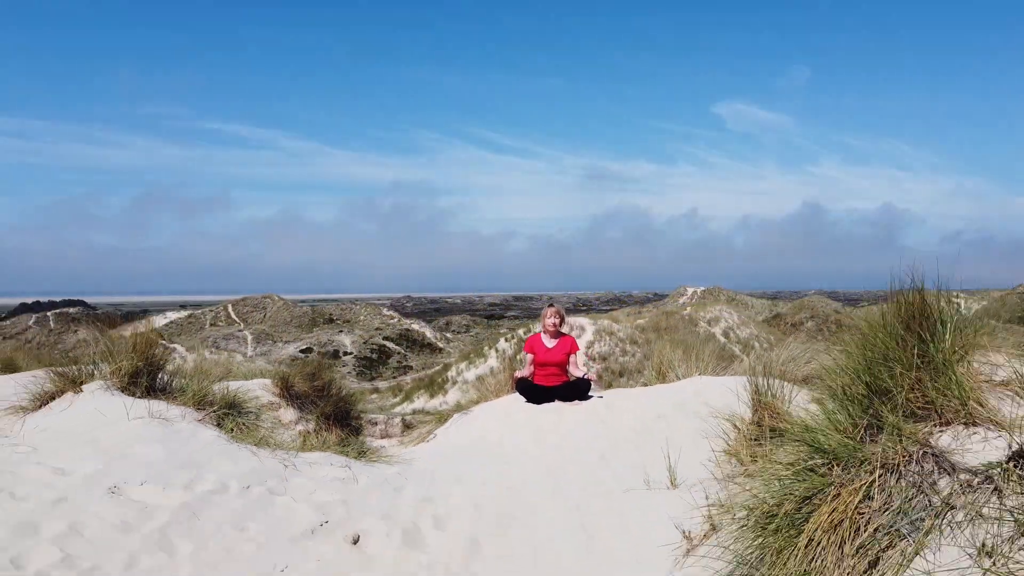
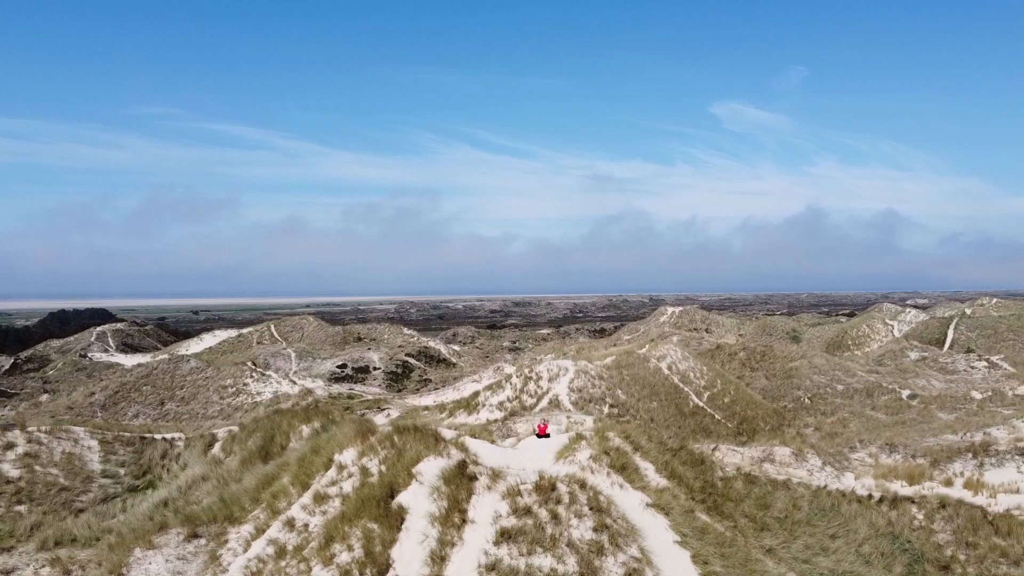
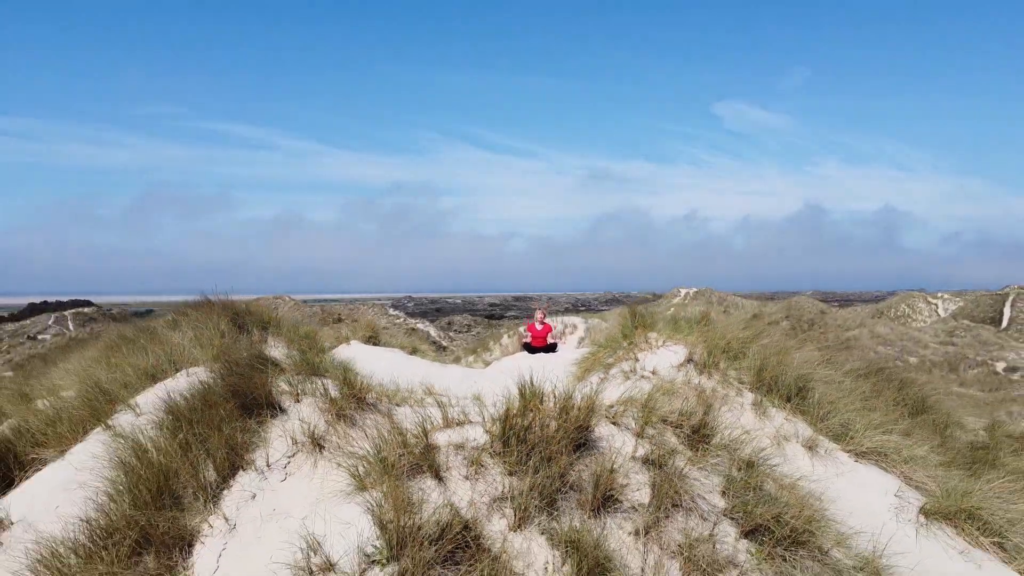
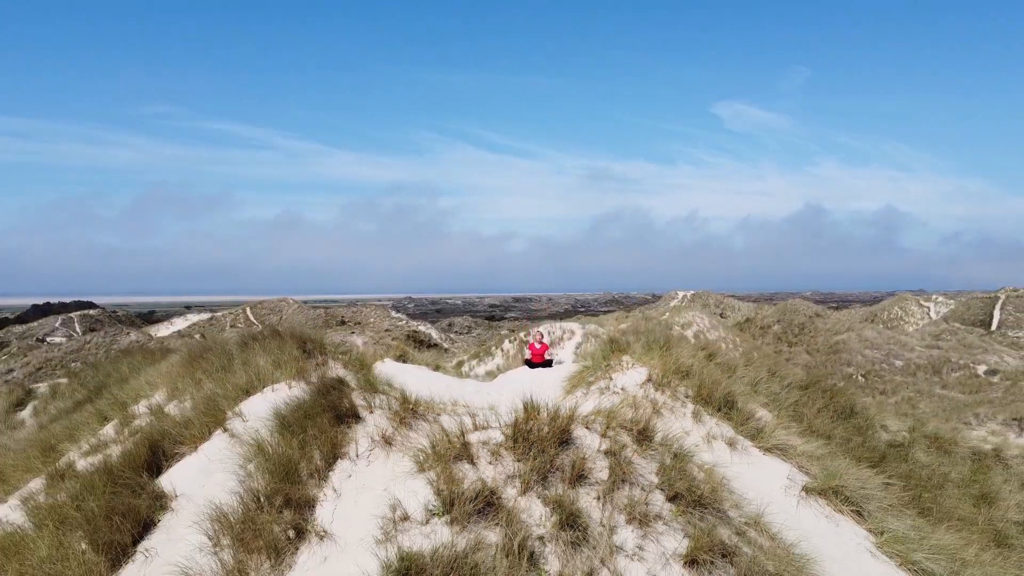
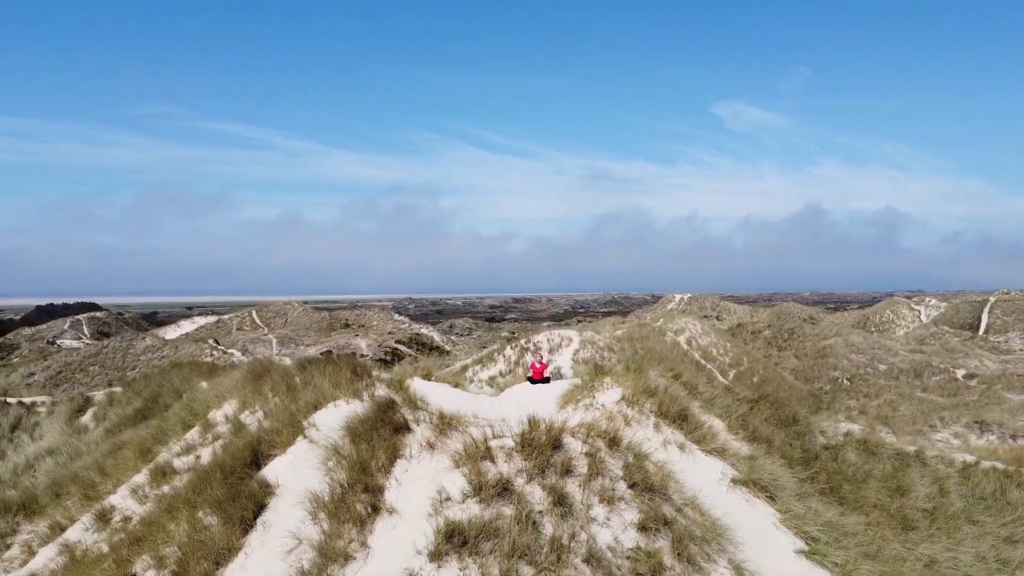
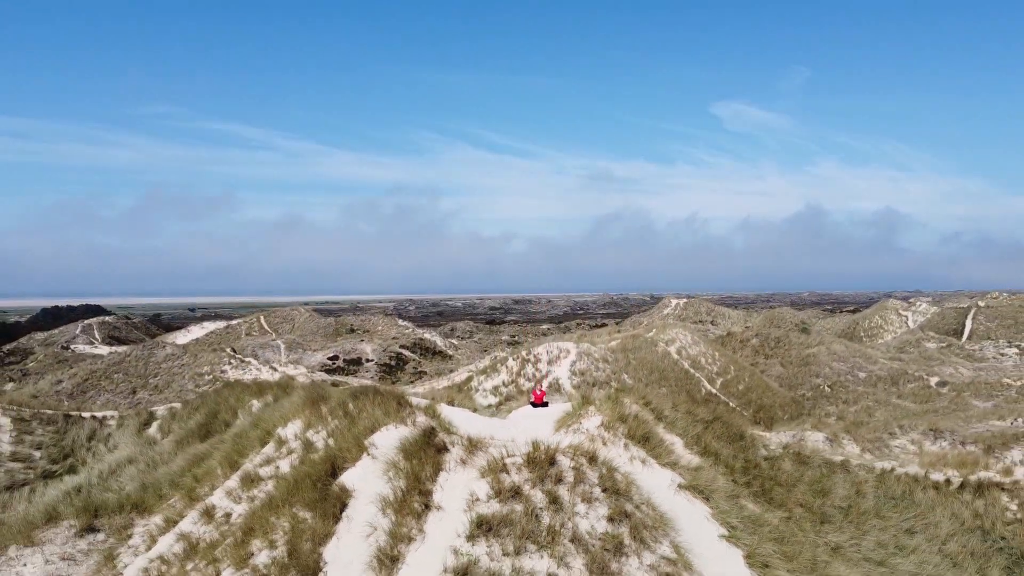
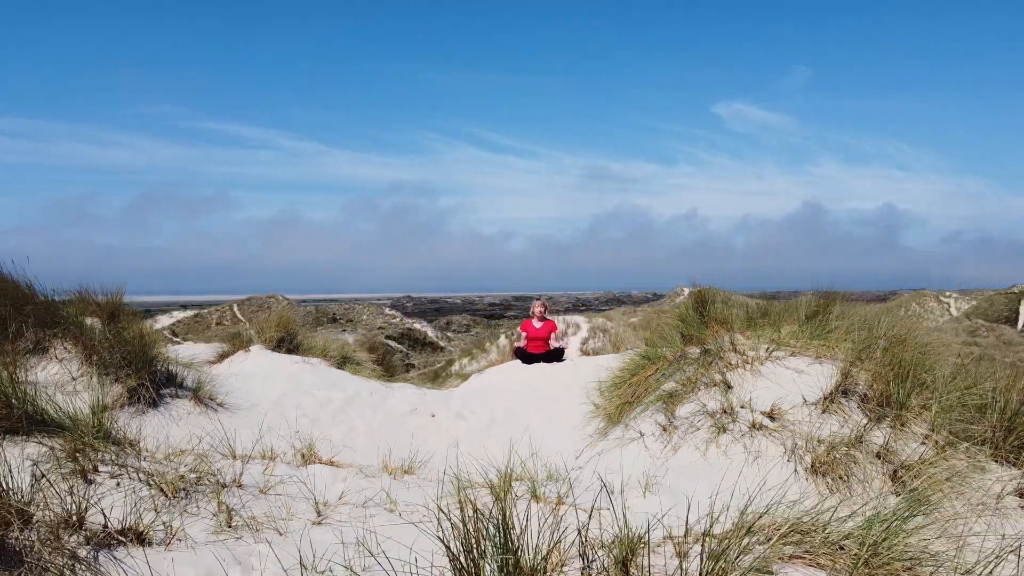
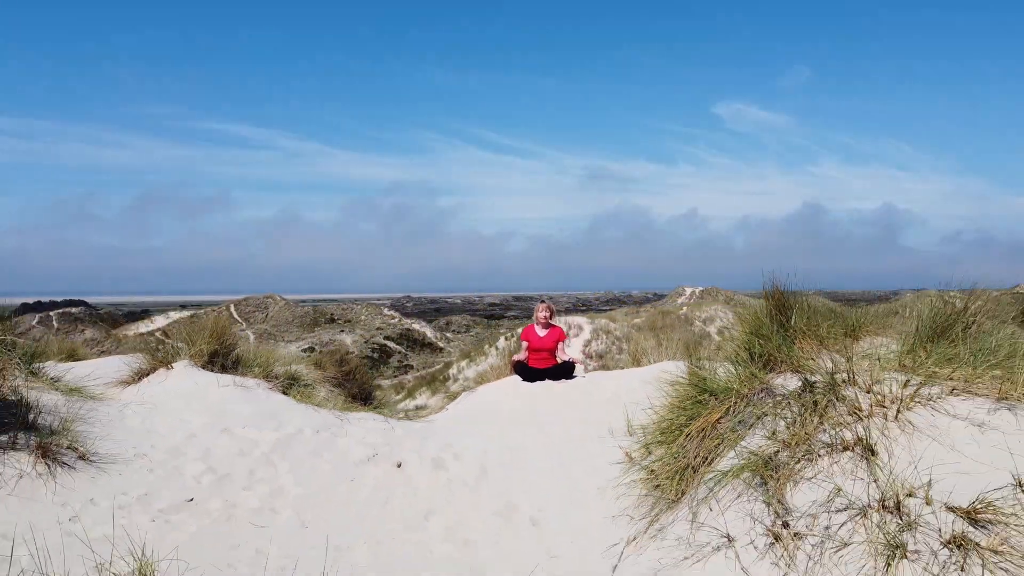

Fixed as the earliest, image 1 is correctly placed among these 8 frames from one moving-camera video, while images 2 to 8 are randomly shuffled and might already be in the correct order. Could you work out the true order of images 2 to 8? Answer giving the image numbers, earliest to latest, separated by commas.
8, 7, 3, 4, 5, 6, 2
